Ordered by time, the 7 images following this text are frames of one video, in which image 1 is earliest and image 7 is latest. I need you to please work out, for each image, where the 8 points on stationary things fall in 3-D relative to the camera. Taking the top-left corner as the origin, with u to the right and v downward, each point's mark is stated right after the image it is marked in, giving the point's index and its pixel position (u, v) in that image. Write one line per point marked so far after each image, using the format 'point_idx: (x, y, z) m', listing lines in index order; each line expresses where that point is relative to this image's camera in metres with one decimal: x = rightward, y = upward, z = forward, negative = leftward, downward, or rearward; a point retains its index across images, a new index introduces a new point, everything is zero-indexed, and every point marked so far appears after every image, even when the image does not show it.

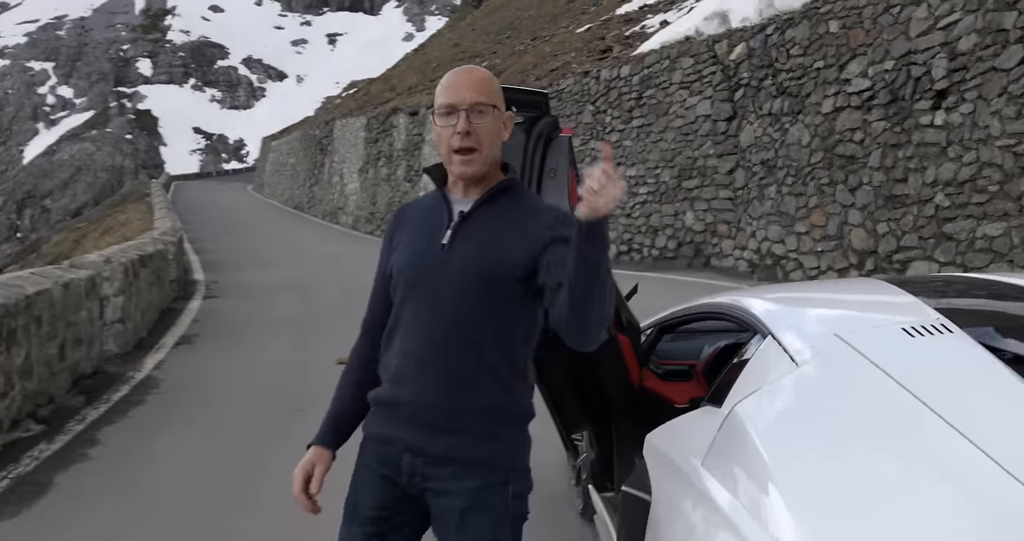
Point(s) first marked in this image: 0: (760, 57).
0: (+2.9, +2.5, +12.0) m
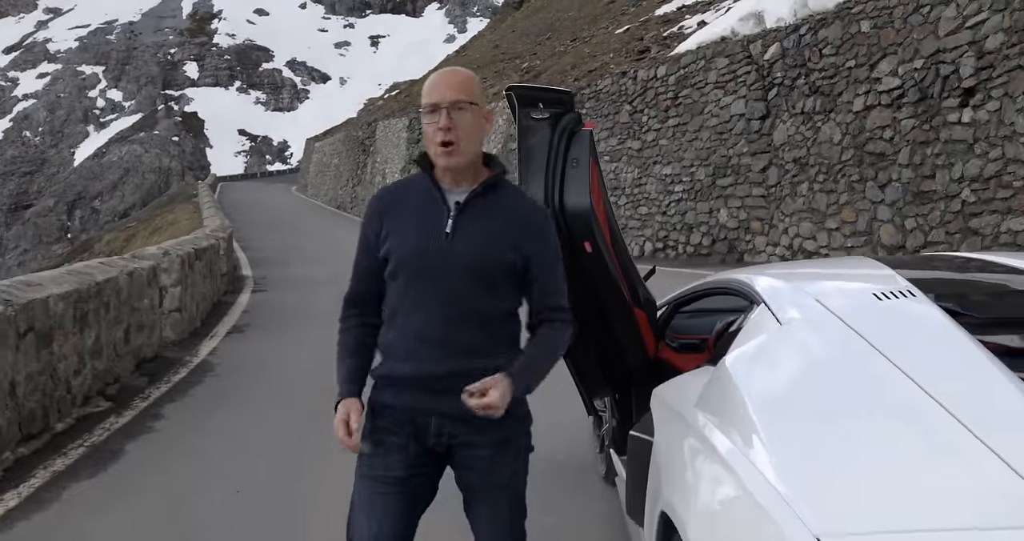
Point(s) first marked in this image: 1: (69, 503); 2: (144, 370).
0: (+3.4, +2.5, +12.2) m
1: (-1.7, -0.9, +3.9) m
2: (-2.3, -0.6, +6.5) m
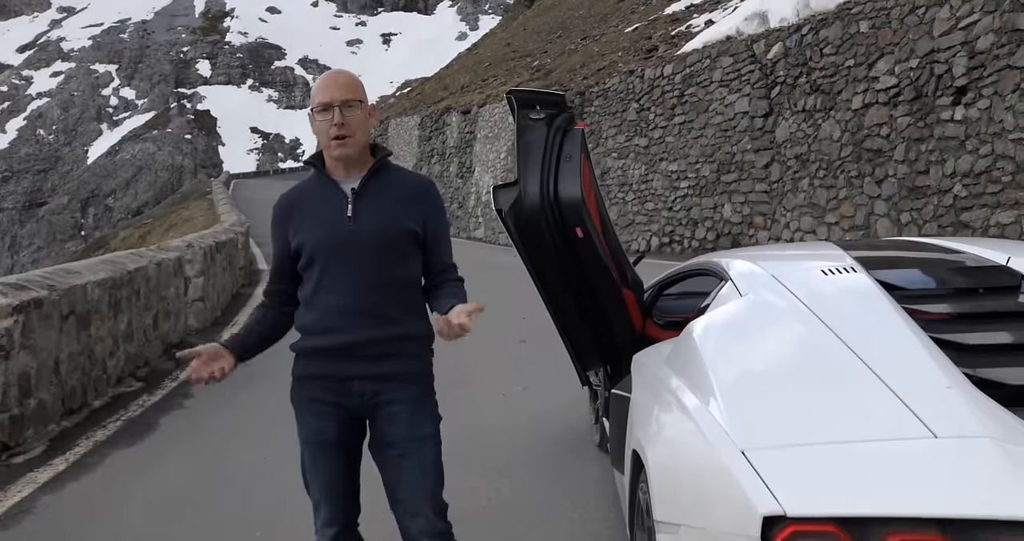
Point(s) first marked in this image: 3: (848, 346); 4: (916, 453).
0: (+3.5, +2.6, +12.5) m
1: (-1.7, -0.8, +4.3) m
2: (-2.3, -0.6, +6.9) m
3: (+0.7, -0.2, +2.0) m
4: (+0.7, -0.3, +1.6) m
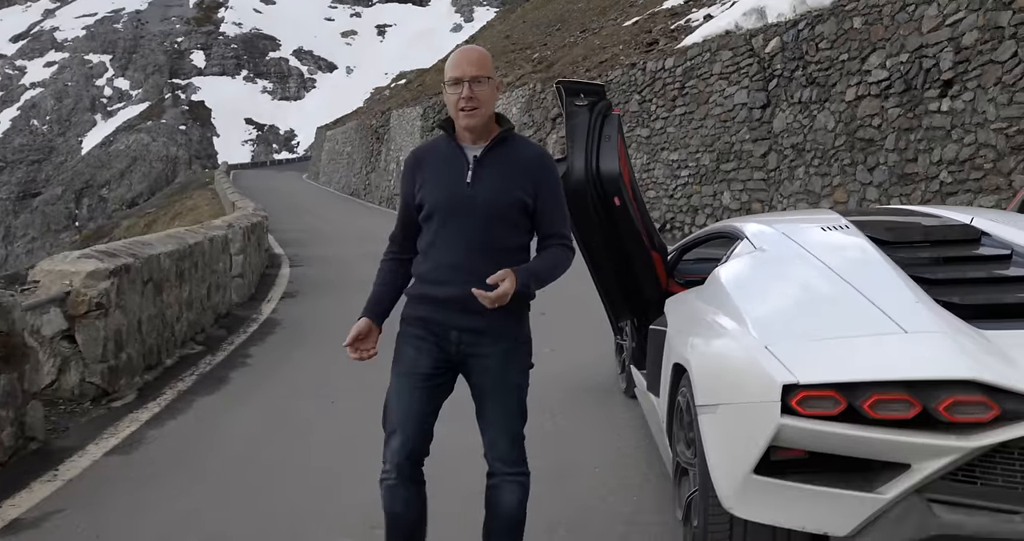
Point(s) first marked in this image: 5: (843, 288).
0: (+3.6, +2.8, +13.1) m
1: (-1.5, -0.7, +5.0) m
2: (-2.1, -0.4, +7.5) m
3: (+0.9, 0.0, +2.7) m
4: (+0.9, -0.2, +2.3) m
5: (+0.9, 0.0, +2.7) m
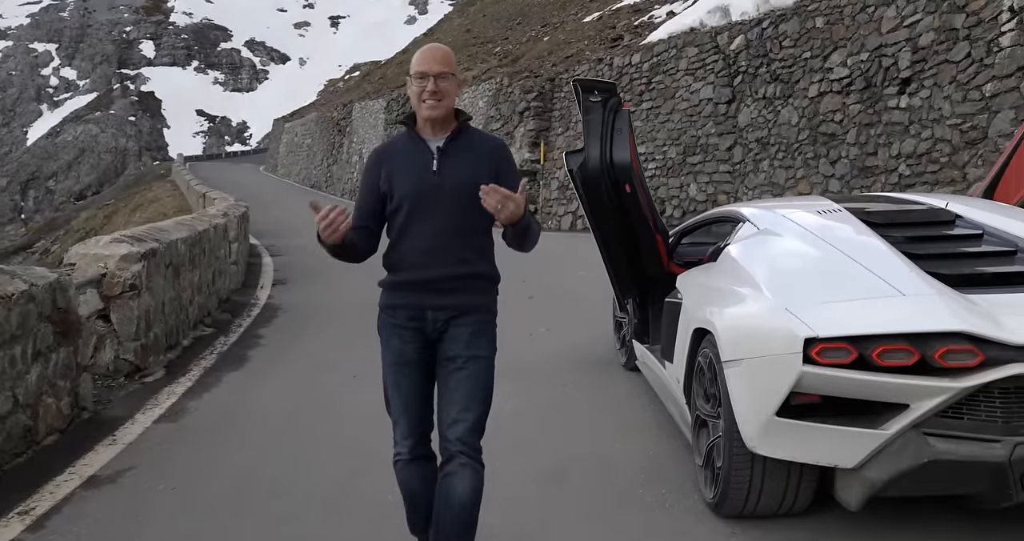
0: (+3.3, +3.0, +13.7) m
1: (-1.5, -0.6, +5.3) m
2: (-2.2, -0.3, +7.8) m
3: (+1.0, 0.0, +3.1) m
4: (+1.0, -0.1, +2.7) m
5: (+1.0, 0.0, +3.1) m
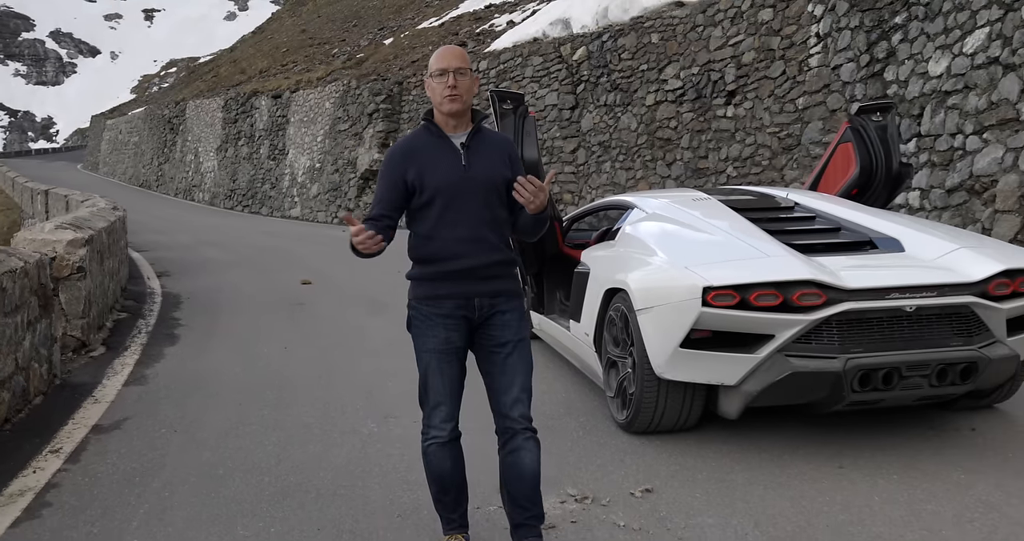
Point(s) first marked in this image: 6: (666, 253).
0: (+1.3, +3.1, +14.9) m
1: (-2.0, -0.5, +5.9) m
2: (-3.1, -0.2, +8.2) m
3: (+0.9, +0.2, +4.2) m
4: (+0.9, 0.0, +3.8) m
5: (+0.8, +0.2, +4.2) m
6: (+0.6, +0.1, +4.1) m
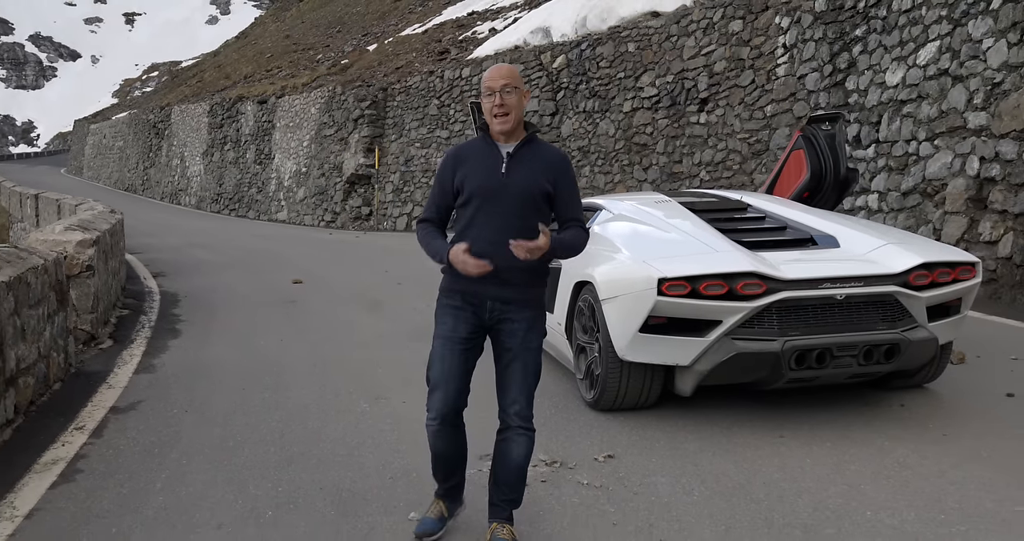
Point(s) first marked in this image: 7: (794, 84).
0: (+1.0, +3.1, +15.4) m
1: (-2.1, -0.5, +6.3) m
2: (-3.3, -0.2, +8.7) m
3: (+0.8, +0.2, +4.6) m
4: (+0.8, +0.1, +4.3) m
5: (+0.7, +0.2, +4.6) m
6: (+0.5, +0.1, +4.6) m
7: (+3.1, +2.0, +11.2) m
